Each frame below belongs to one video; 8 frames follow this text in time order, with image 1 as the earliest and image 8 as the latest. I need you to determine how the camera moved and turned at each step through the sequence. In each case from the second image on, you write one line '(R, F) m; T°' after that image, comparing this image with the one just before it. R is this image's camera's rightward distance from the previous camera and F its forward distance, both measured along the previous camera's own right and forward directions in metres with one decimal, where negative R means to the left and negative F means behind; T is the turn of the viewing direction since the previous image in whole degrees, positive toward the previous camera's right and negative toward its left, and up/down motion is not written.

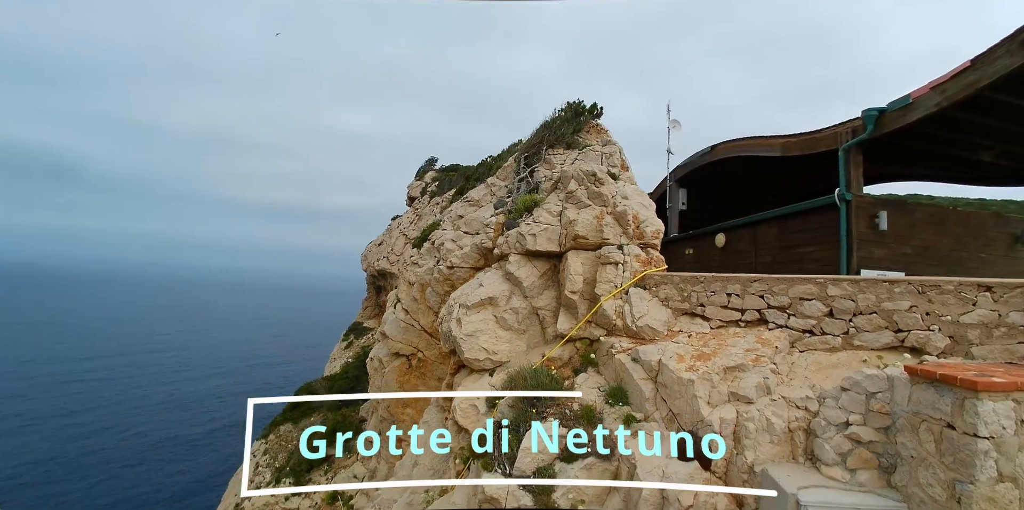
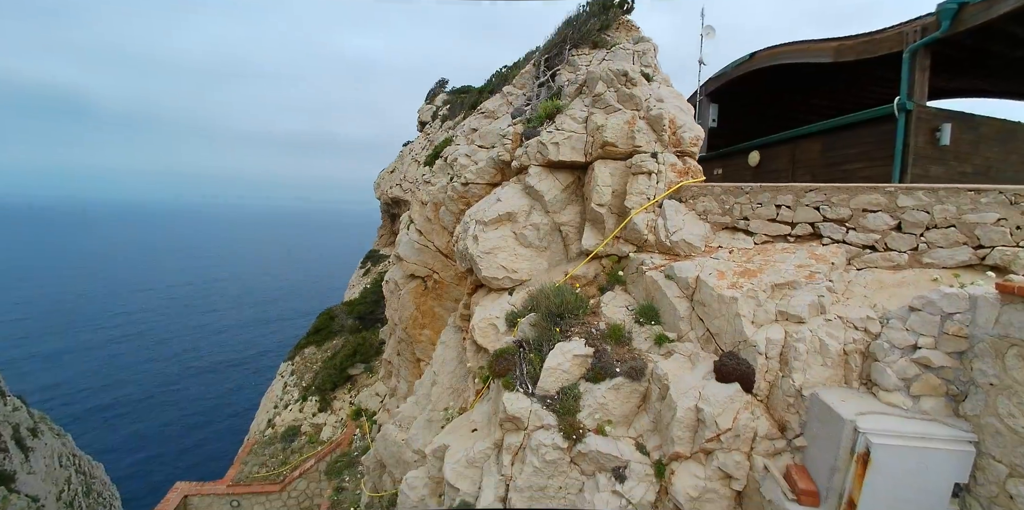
(-0.1, +0.6) m; -2°
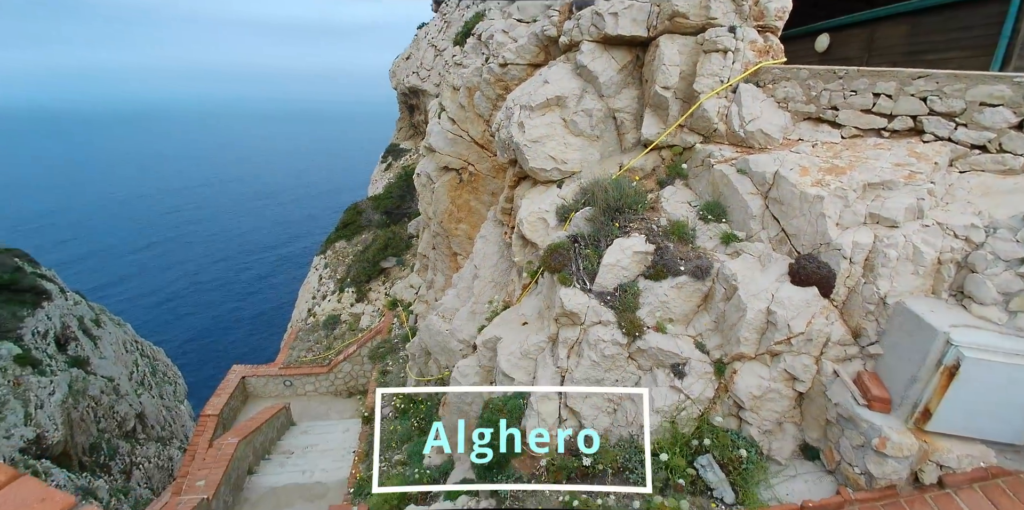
(-0.4, +0.3) m; -2°
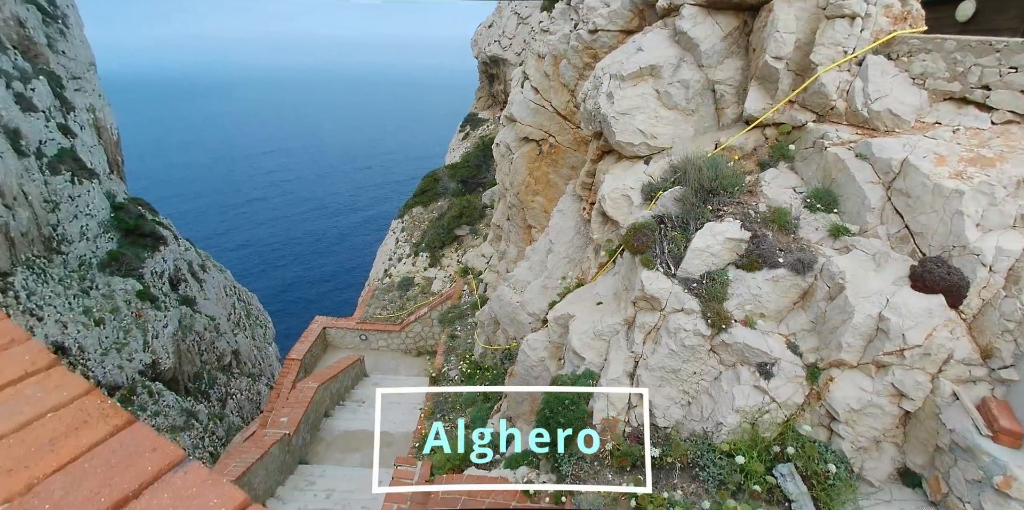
(-0.1, +0.2) m; -8°
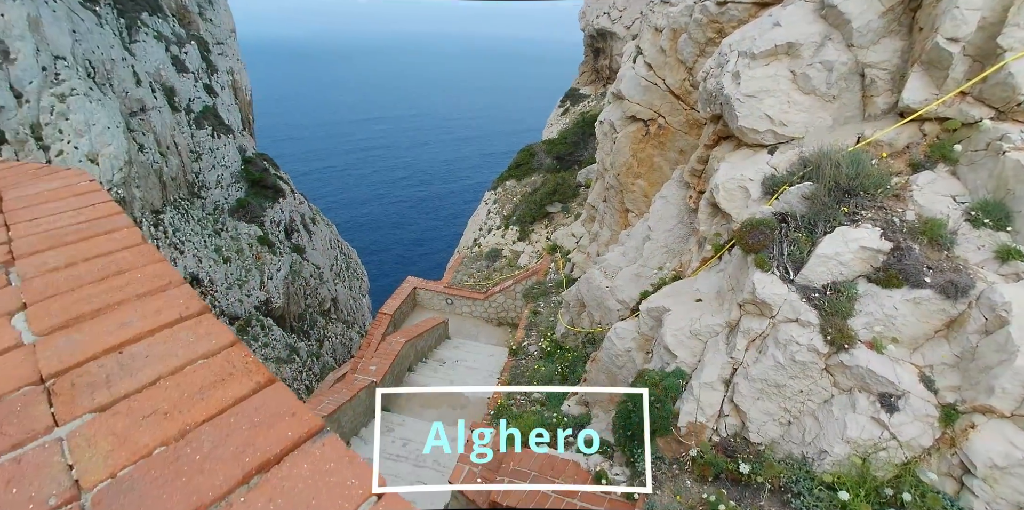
(-0.1, +0.2) m; -9°
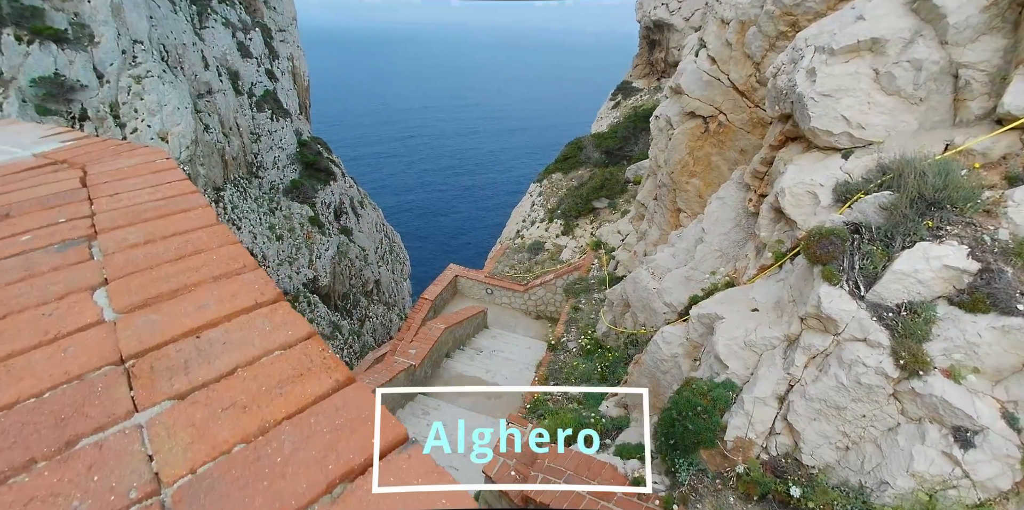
(-0.1, +0.1) m; -4°
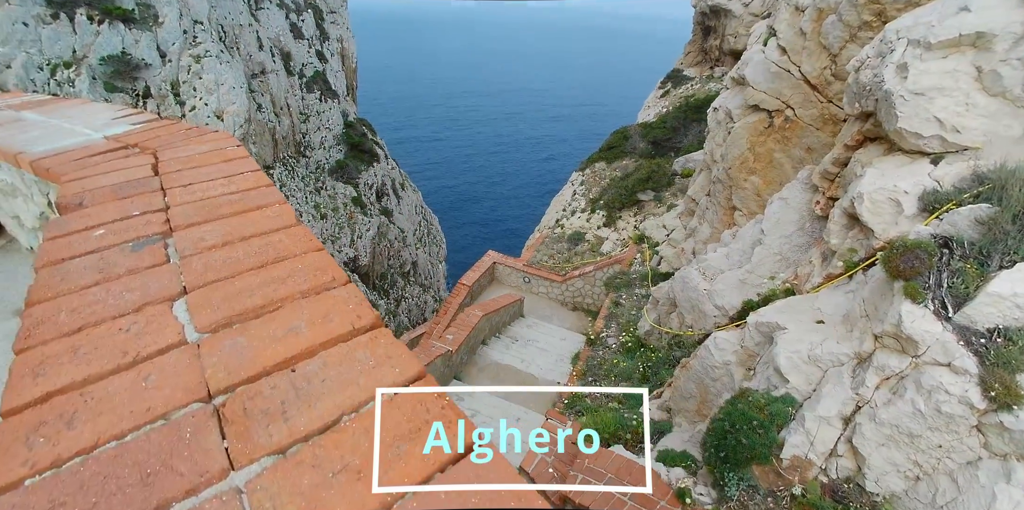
(-0.2, +0.2) m; -4°
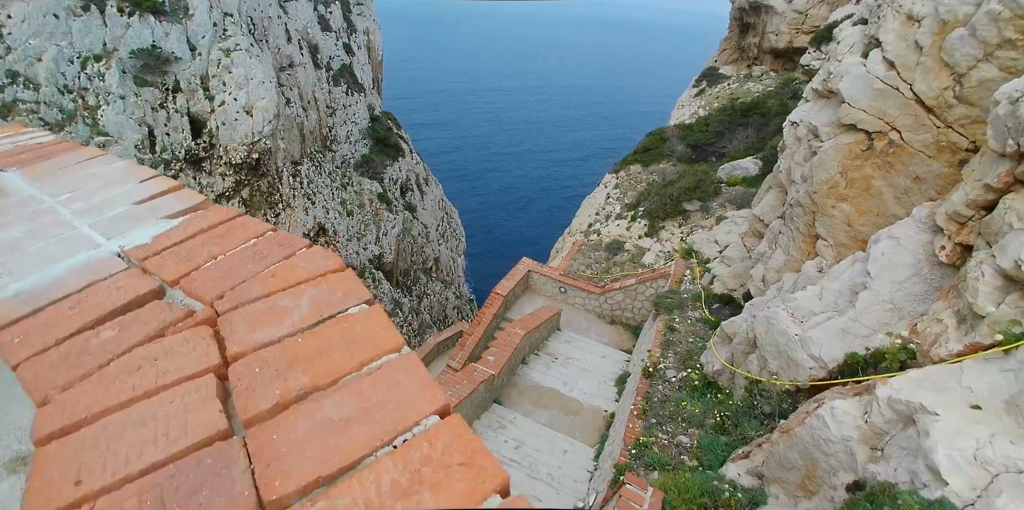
(-0.7, +0.7) m; -2°
